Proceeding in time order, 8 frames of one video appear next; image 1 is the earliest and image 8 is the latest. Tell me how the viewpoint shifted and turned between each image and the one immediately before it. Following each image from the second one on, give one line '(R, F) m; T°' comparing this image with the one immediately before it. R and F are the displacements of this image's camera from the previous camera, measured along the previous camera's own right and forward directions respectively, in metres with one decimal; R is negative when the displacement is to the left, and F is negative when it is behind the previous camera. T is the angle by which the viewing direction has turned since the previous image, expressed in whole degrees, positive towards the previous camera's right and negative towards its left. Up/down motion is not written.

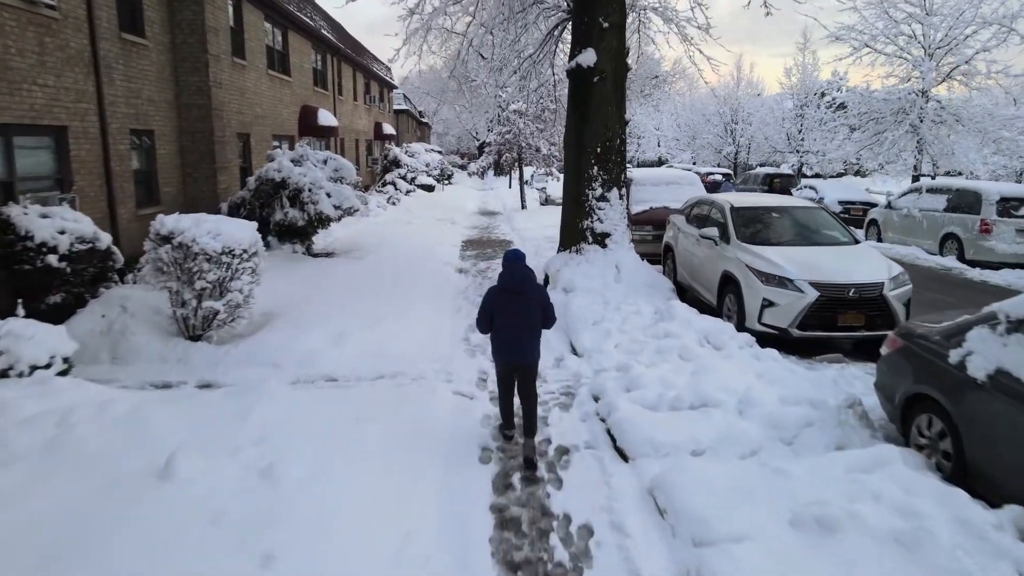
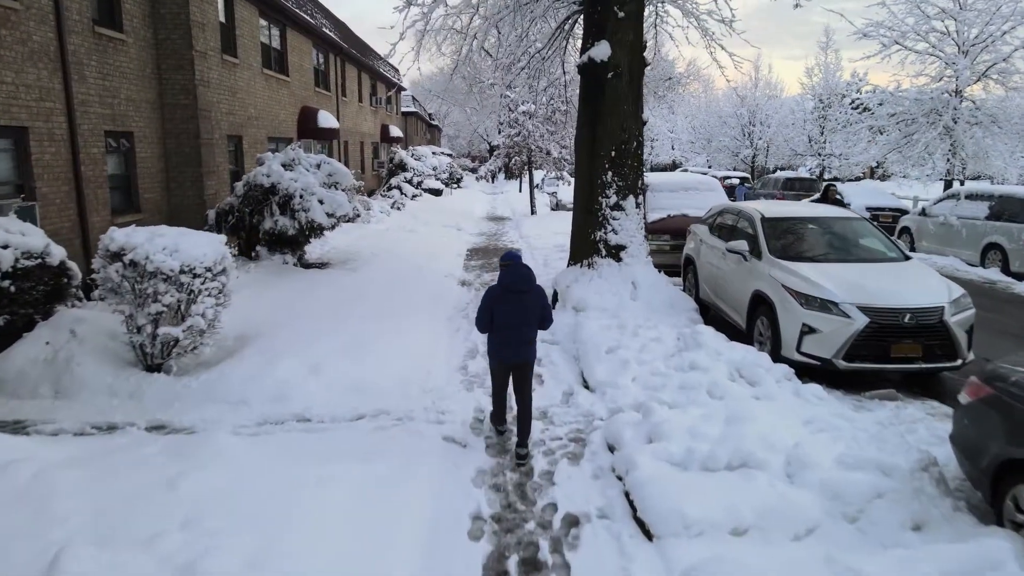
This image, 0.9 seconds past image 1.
(+0.1, +0.9) m; -1°
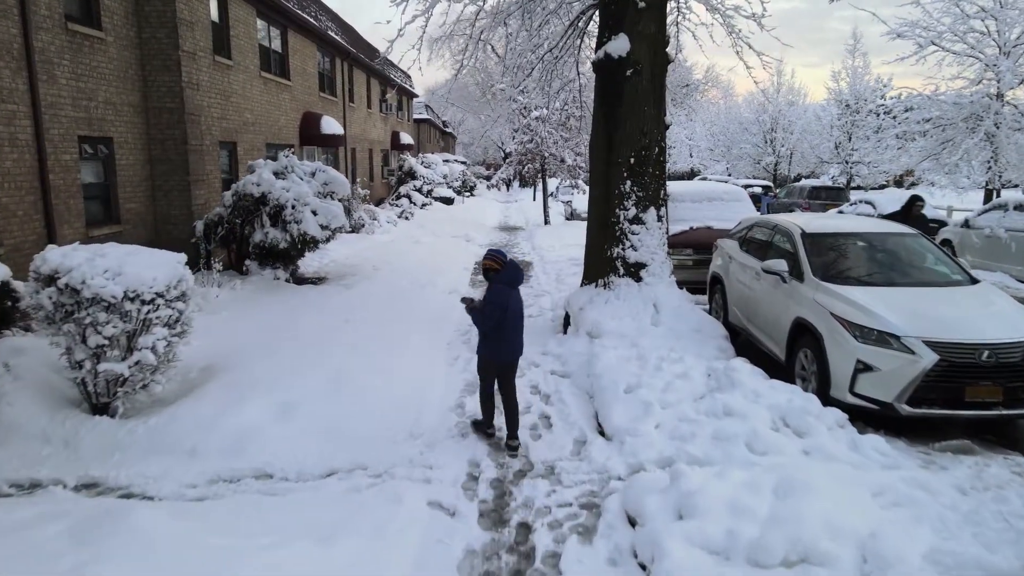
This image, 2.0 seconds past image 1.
(+0.1, +0.9) m; -1°
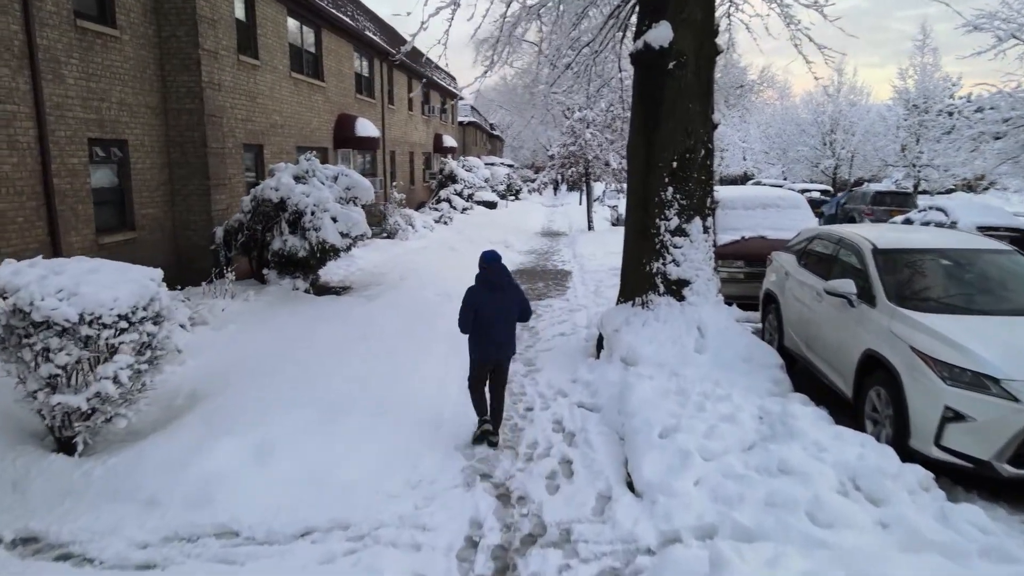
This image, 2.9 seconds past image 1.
(+0.2, +0.8) m; -4°
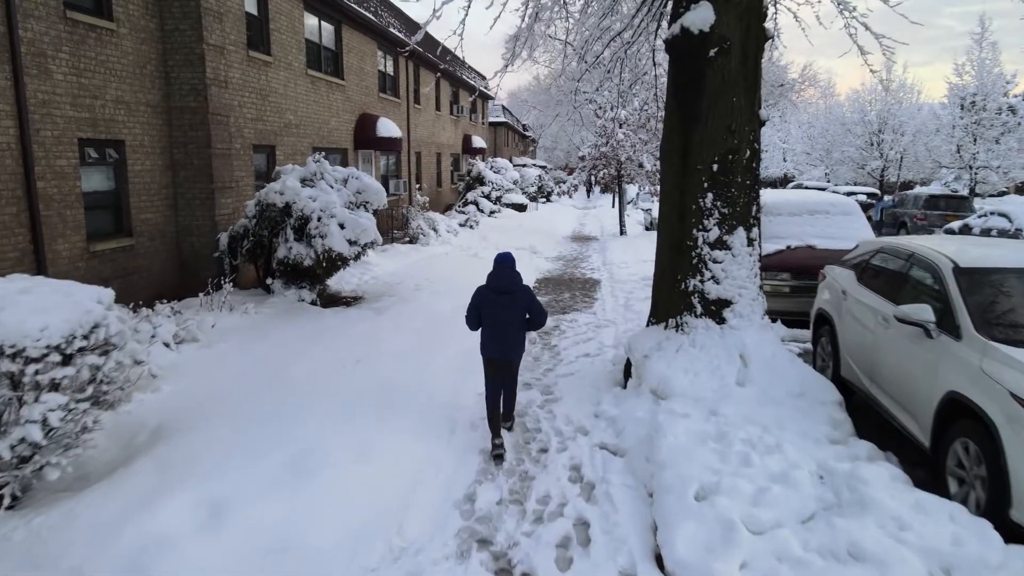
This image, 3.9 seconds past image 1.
(+0.1, +0.8) m; -3°
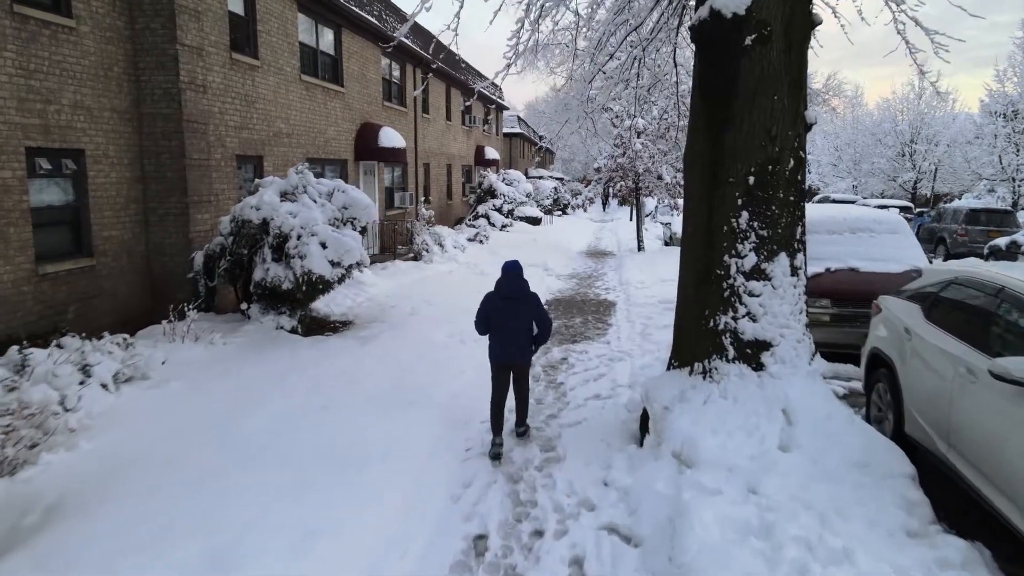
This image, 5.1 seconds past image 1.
(+0.2, +1.0) m; -1°
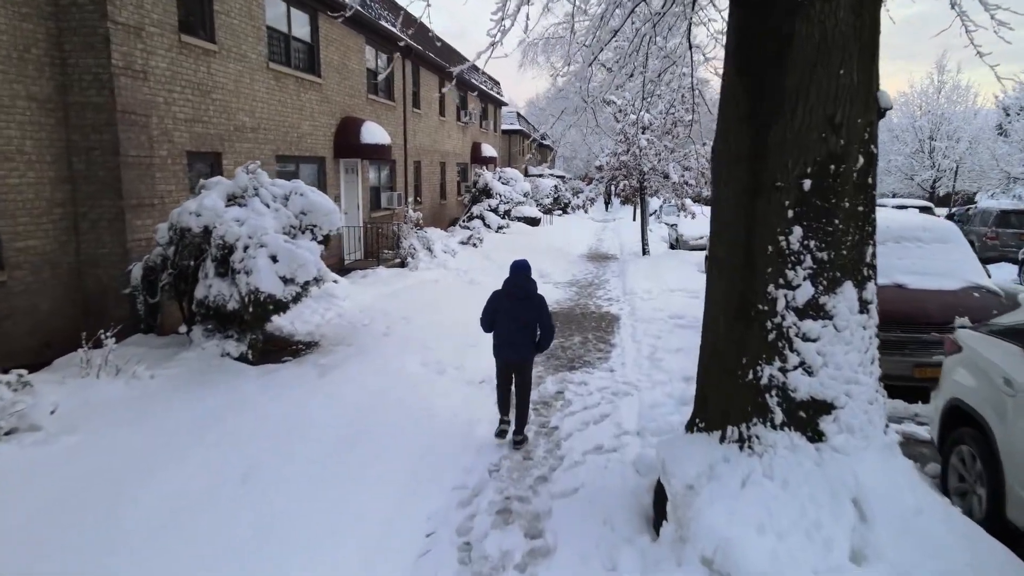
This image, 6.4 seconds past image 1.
(+0.1, +1.2) m; 0°
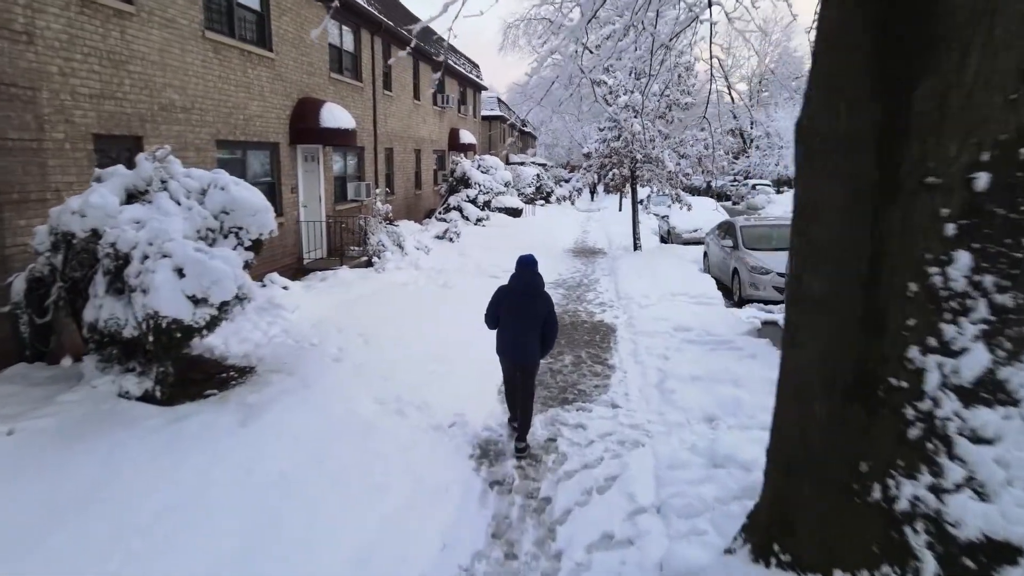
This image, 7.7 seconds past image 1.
(0.0, +1.5) m; +1°
